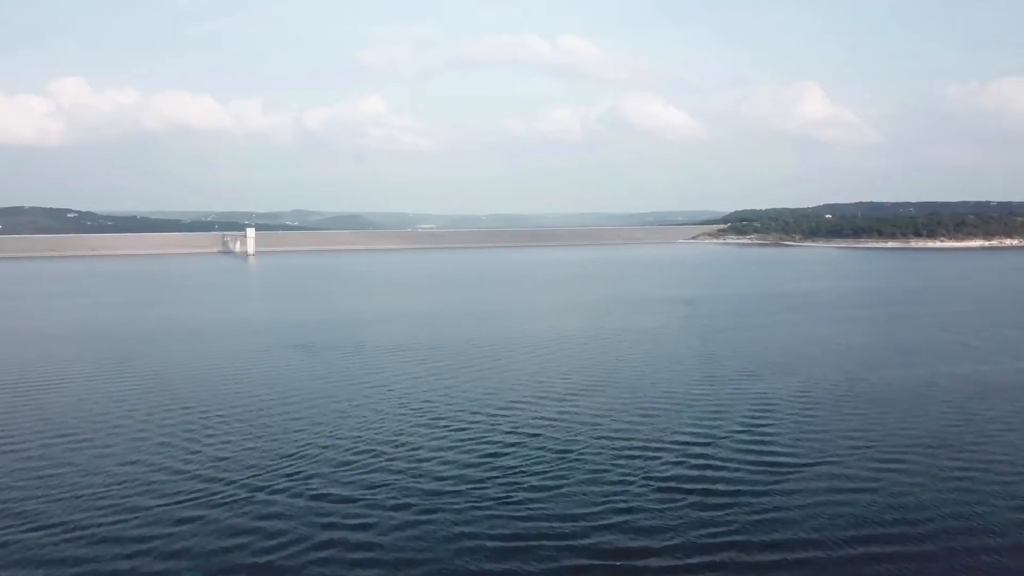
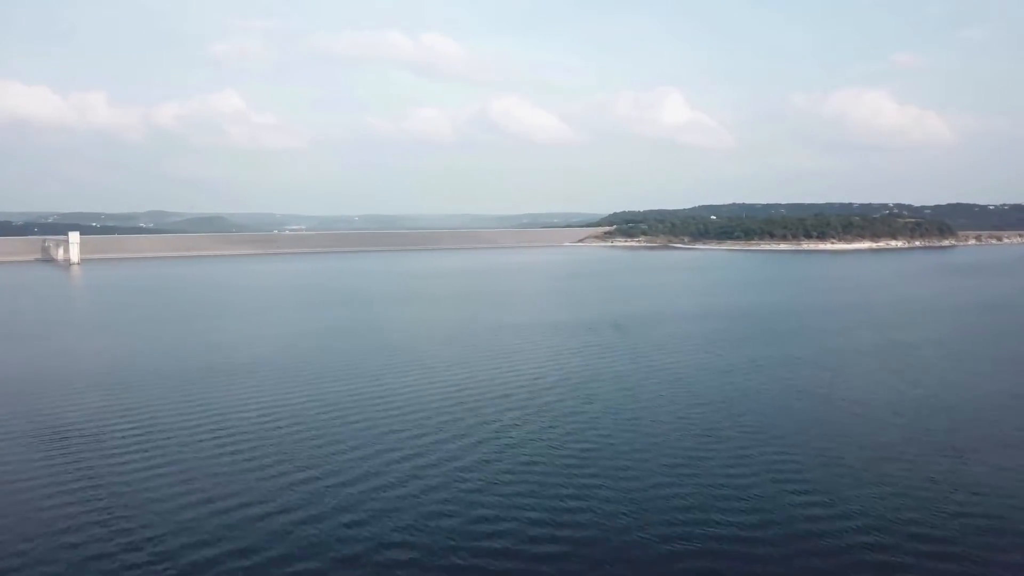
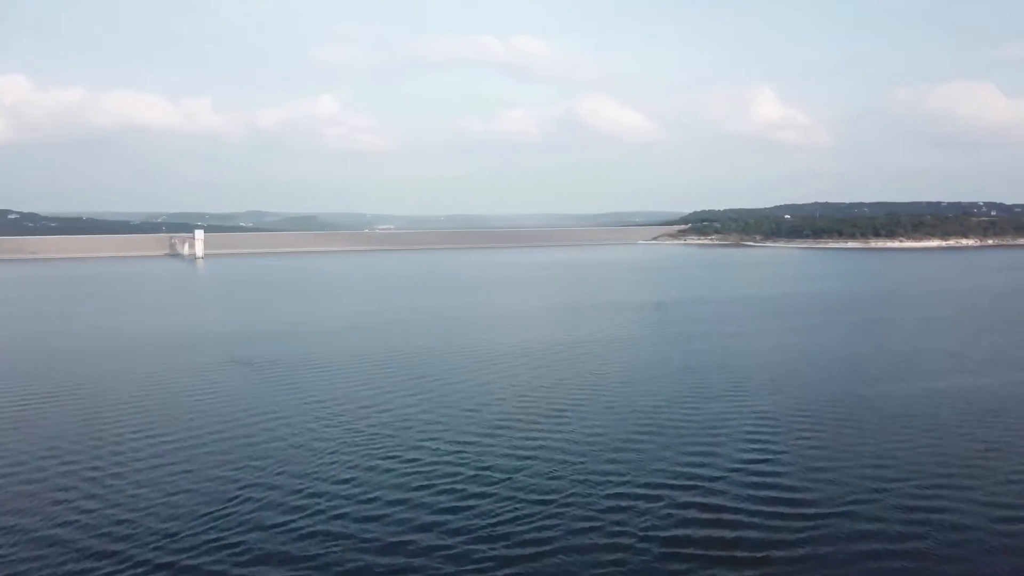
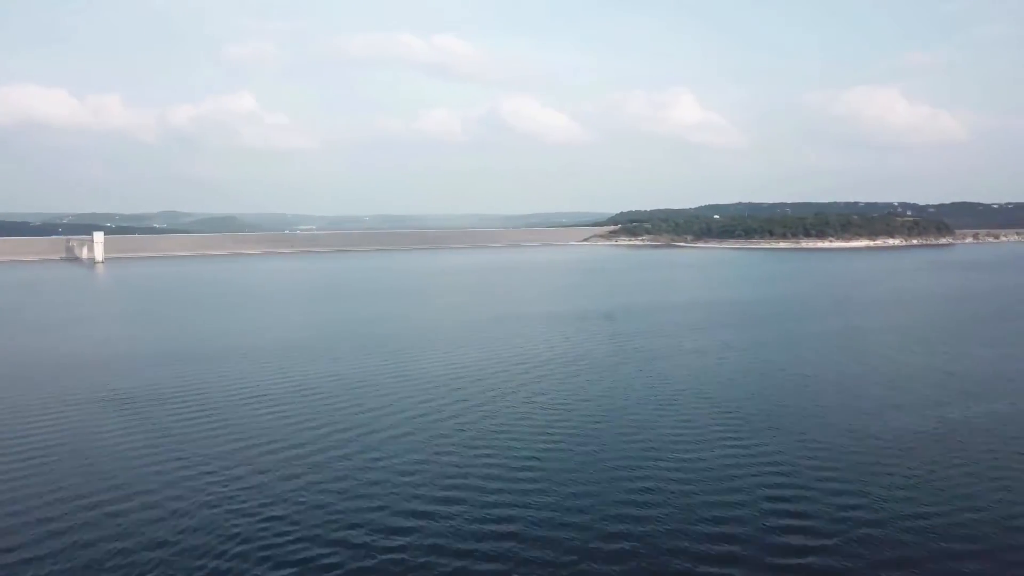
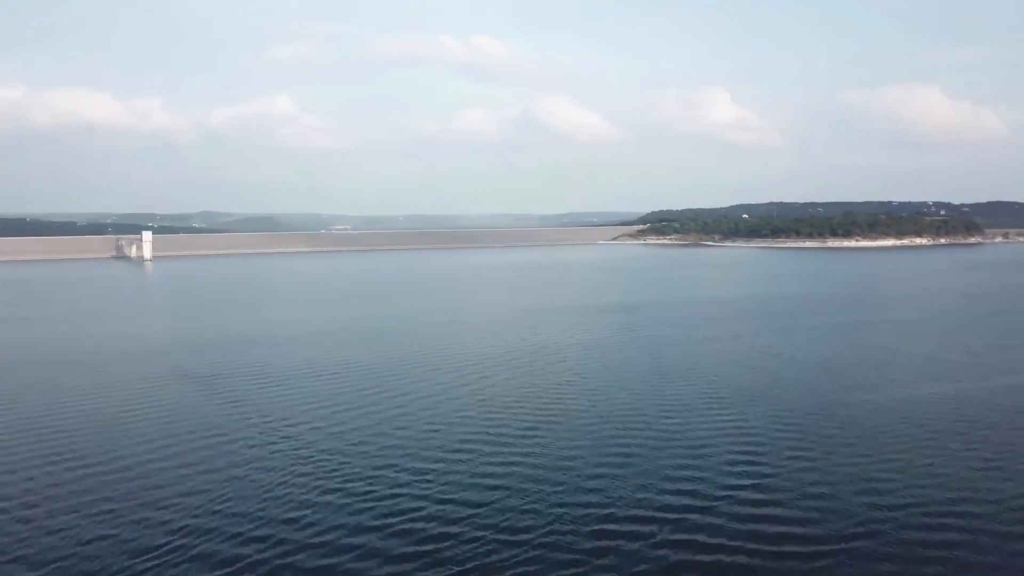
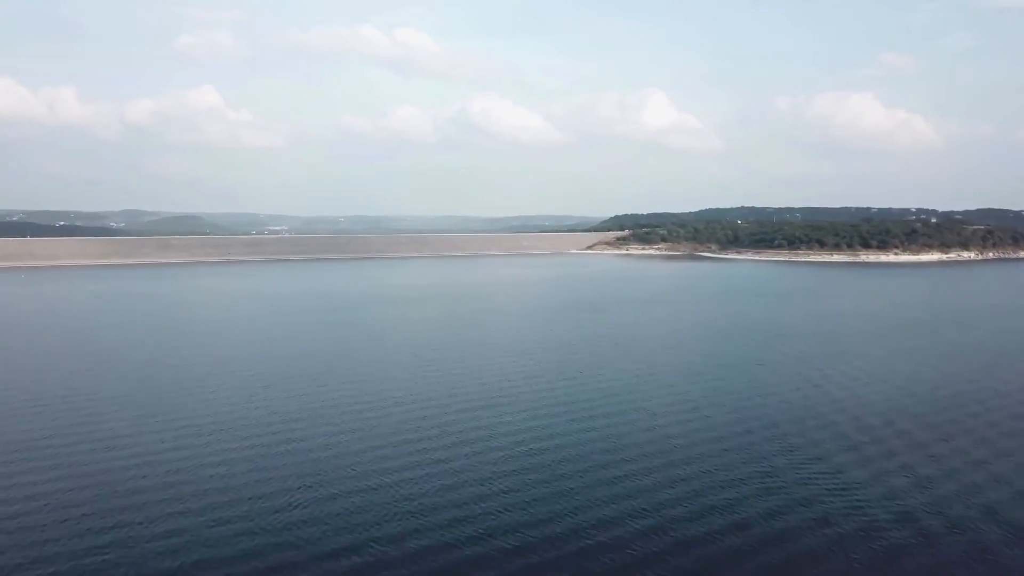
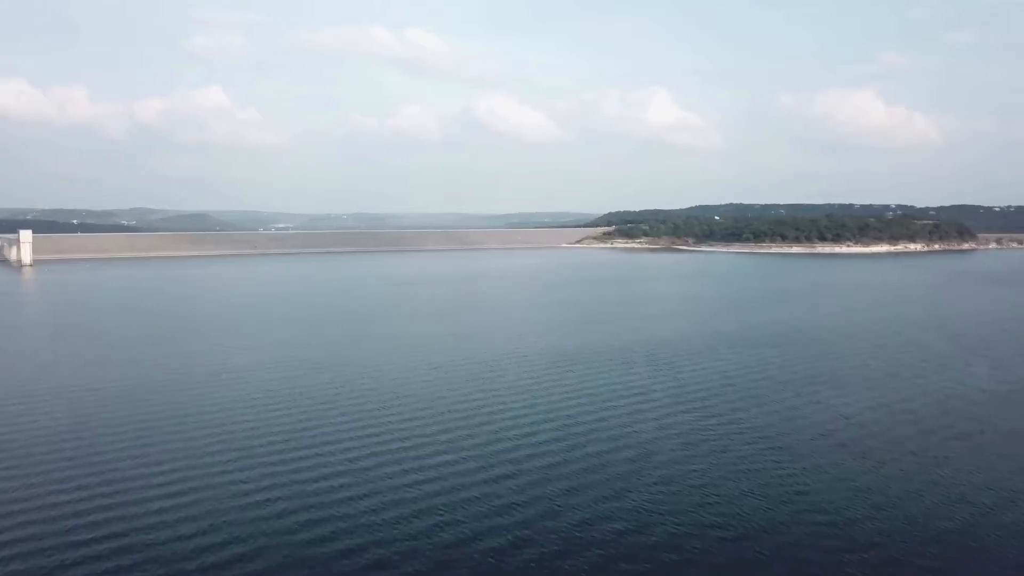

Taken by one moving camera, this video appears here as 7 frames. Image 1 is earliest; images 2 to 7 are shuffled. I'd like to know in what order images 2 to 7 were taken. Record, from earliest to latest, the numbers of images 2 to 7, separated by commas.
3, 5, 4, 2, 7, 6
